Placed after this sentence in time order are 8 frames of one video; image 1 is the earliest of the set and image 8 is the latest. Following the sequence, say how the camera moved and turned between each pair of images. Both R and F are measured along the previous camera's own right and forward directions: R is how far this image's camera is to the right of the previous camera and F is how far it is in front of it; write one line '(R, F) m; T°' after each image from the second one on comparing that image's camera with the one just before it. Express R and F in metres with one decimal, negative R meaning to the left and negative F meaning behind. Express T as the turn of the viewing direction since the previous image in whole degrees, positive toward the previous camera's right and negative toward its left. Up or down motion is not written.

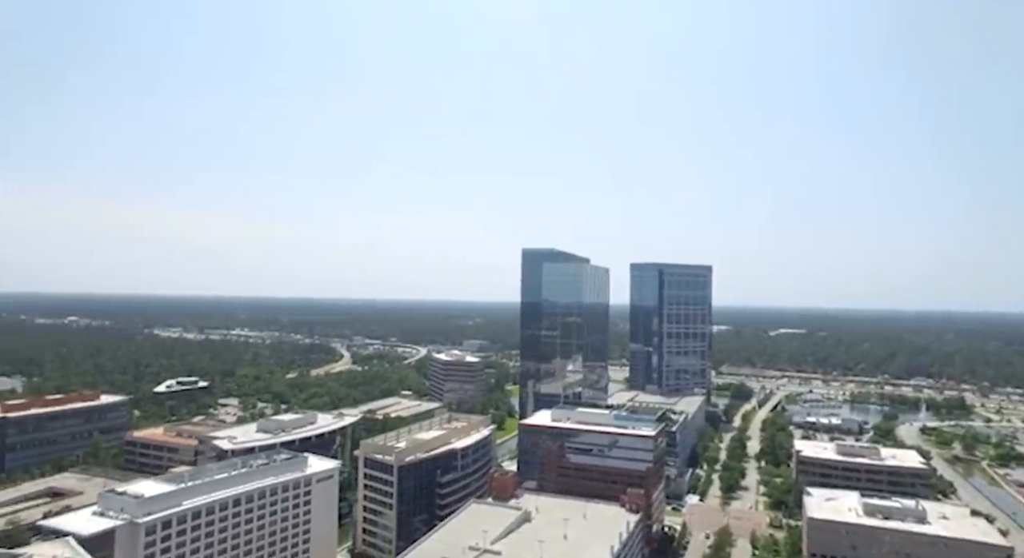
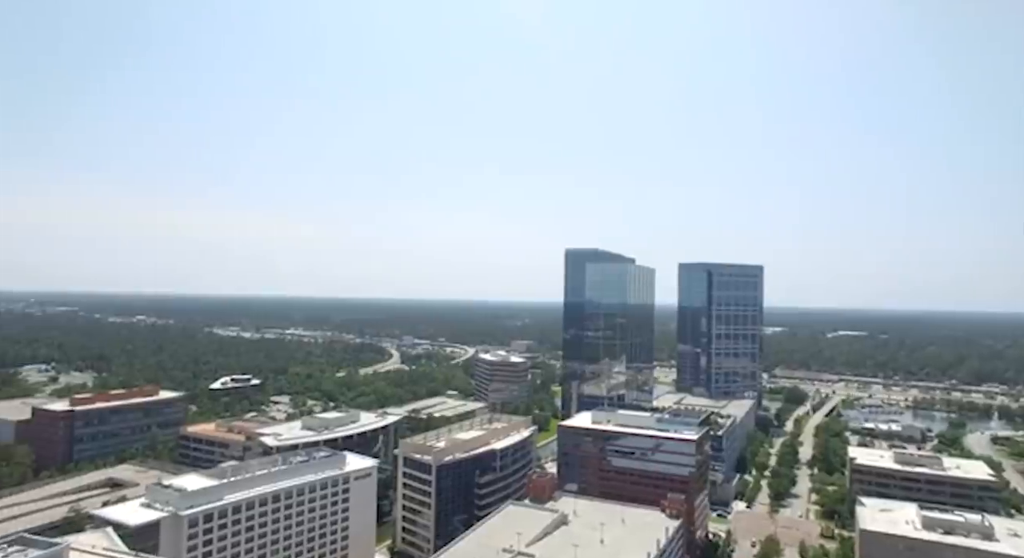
(+2.0, +0.5) m; -4°
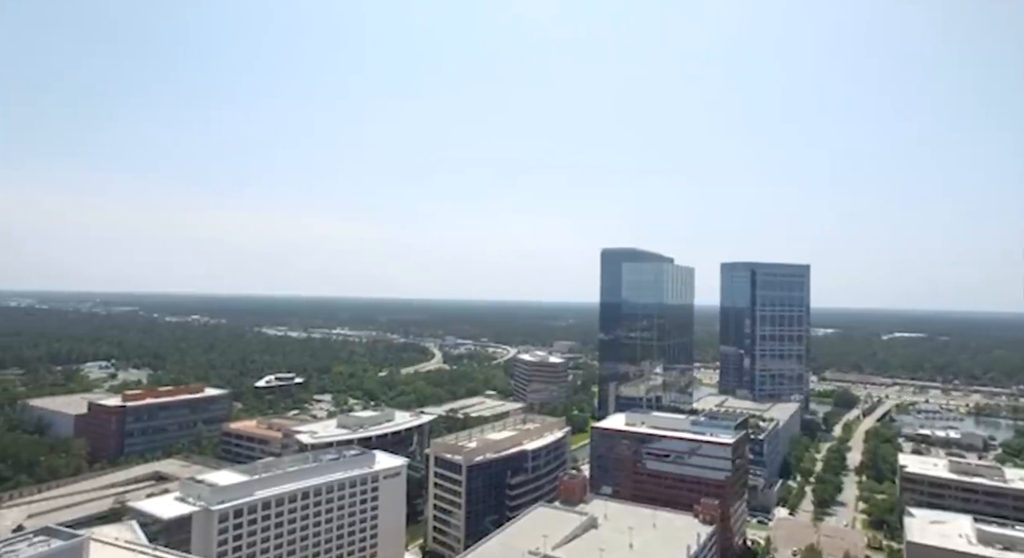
(+2.4, +0.7) m; -4°
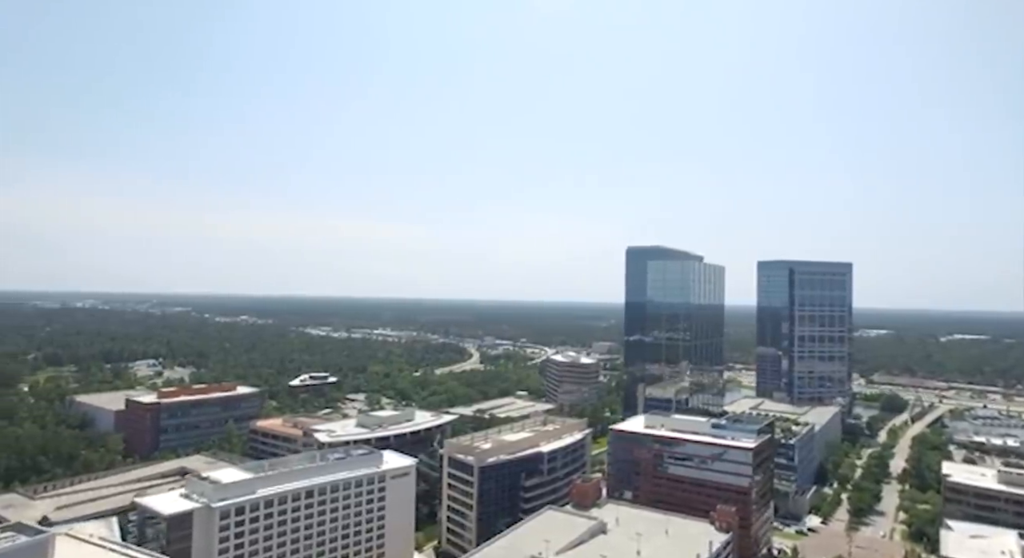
(+5.2, +1.7) m; -4°
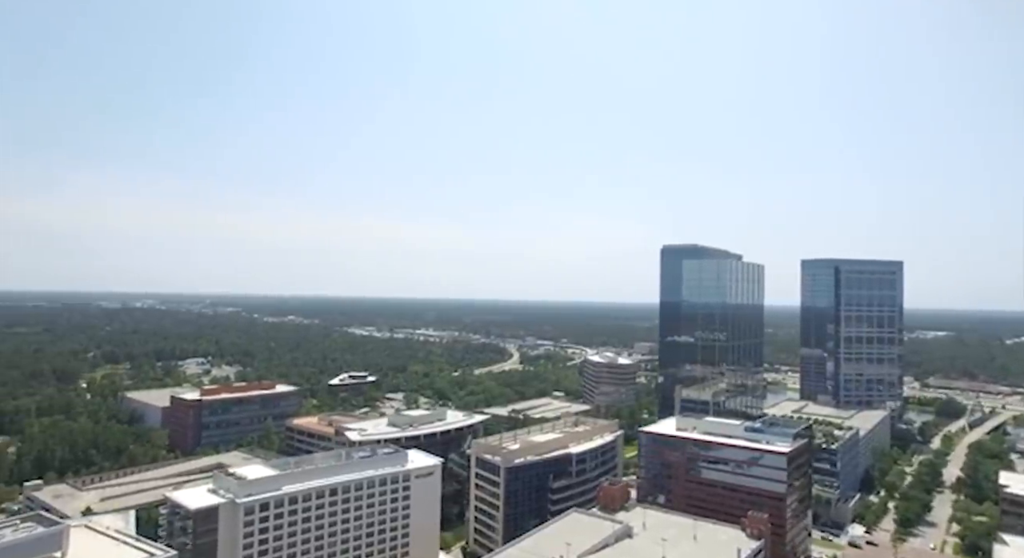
(+2.8, +0.9) m; -4°
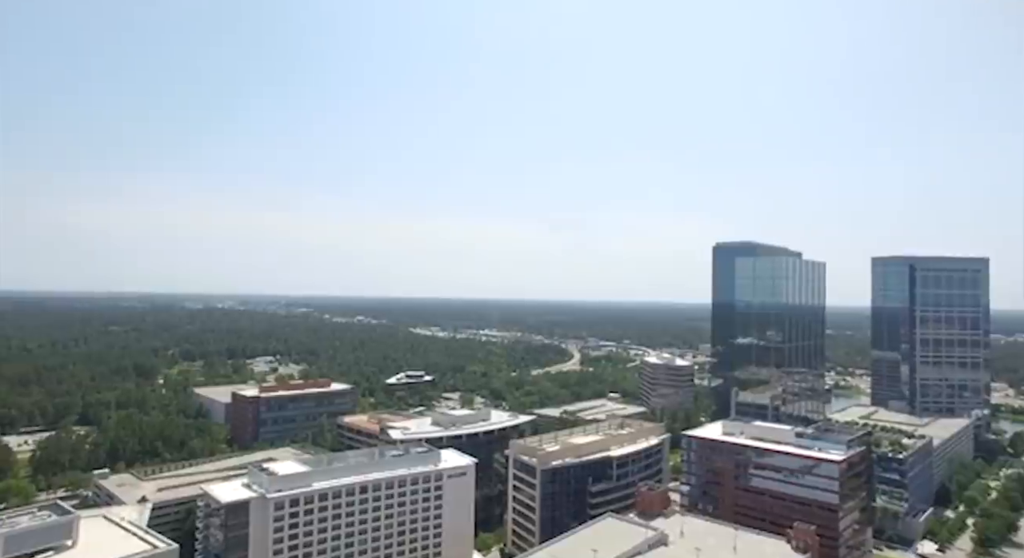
(+4.8, +1.8) m; -6°
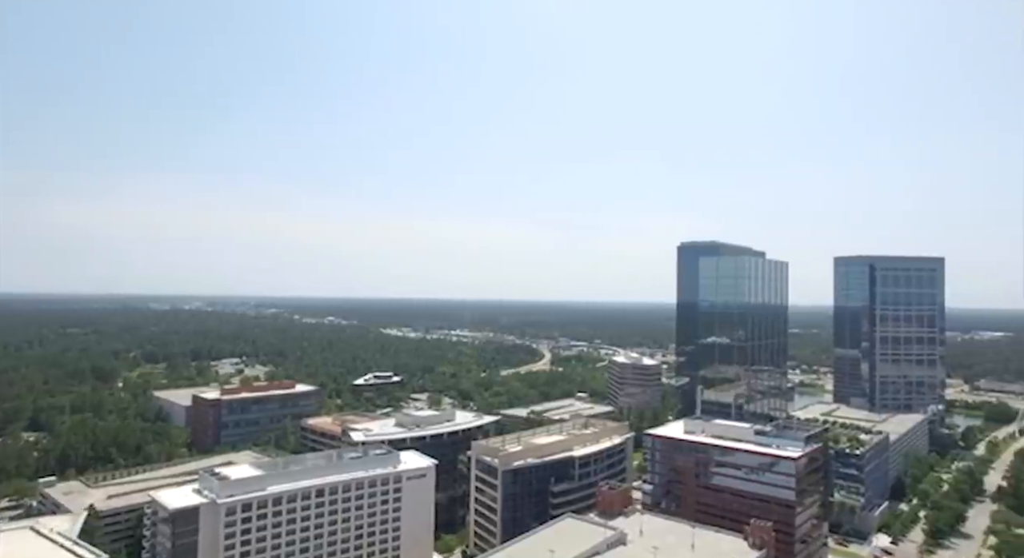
(+1.8, +0.4) m; +2°
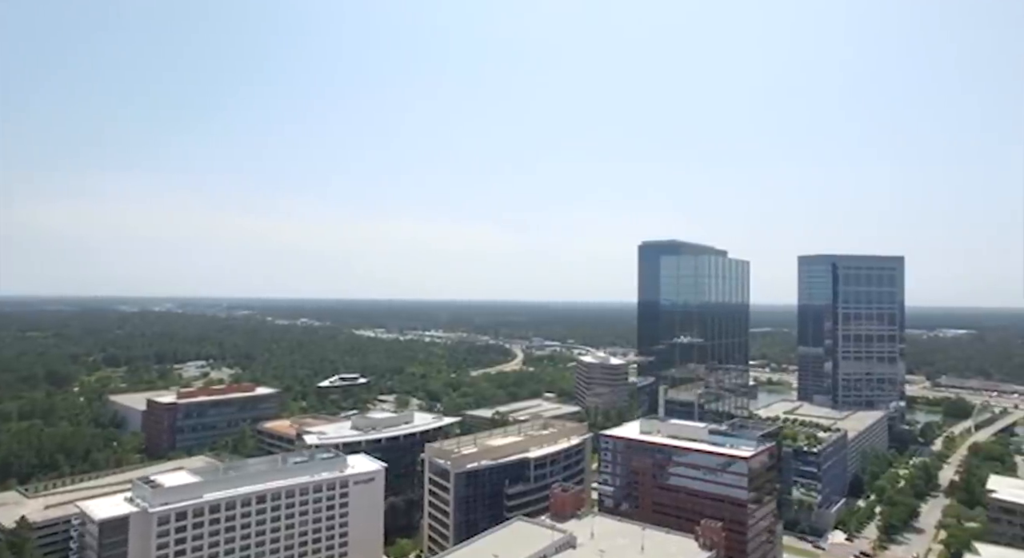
(+3.8, +1.1) m; +1°
